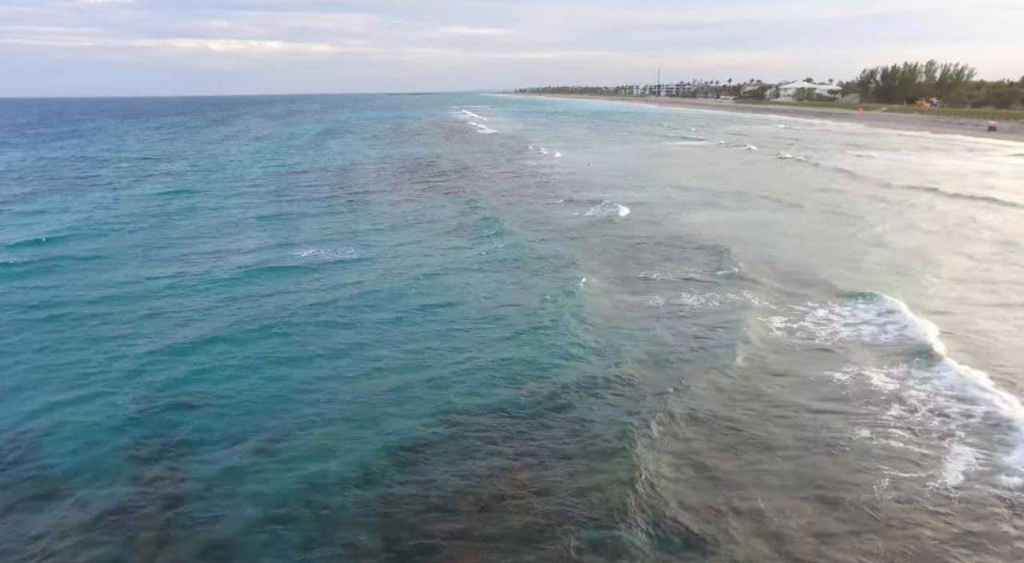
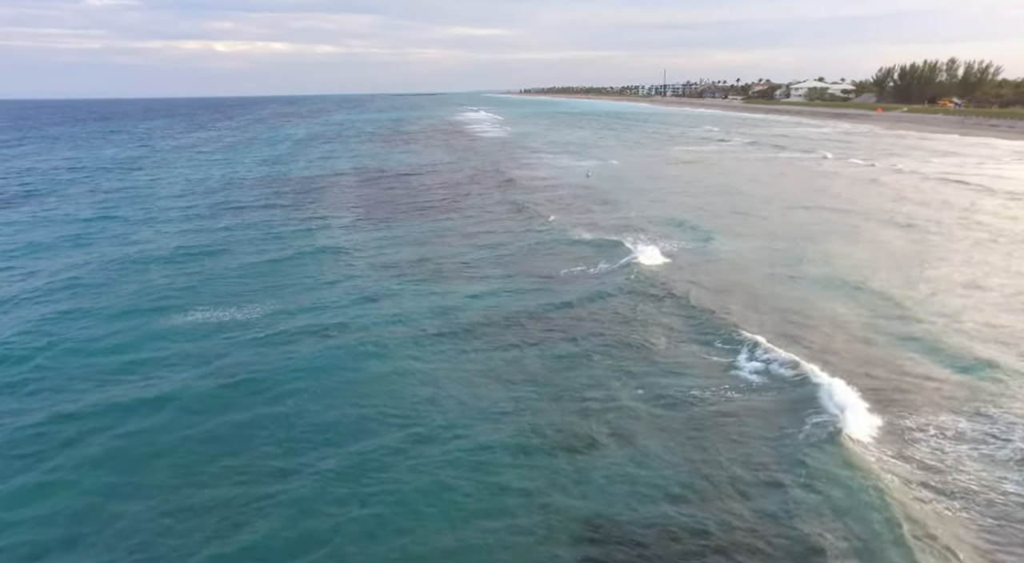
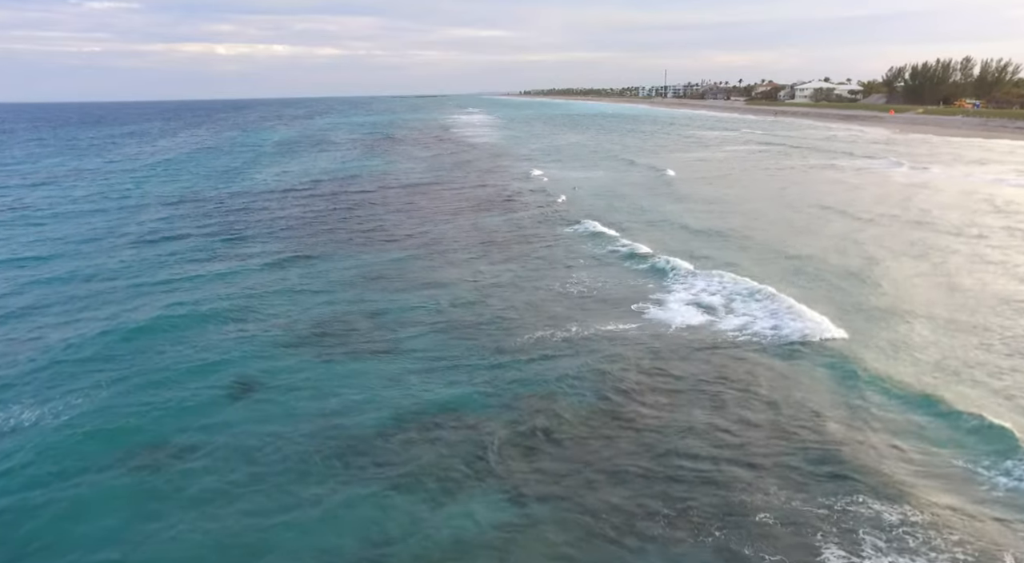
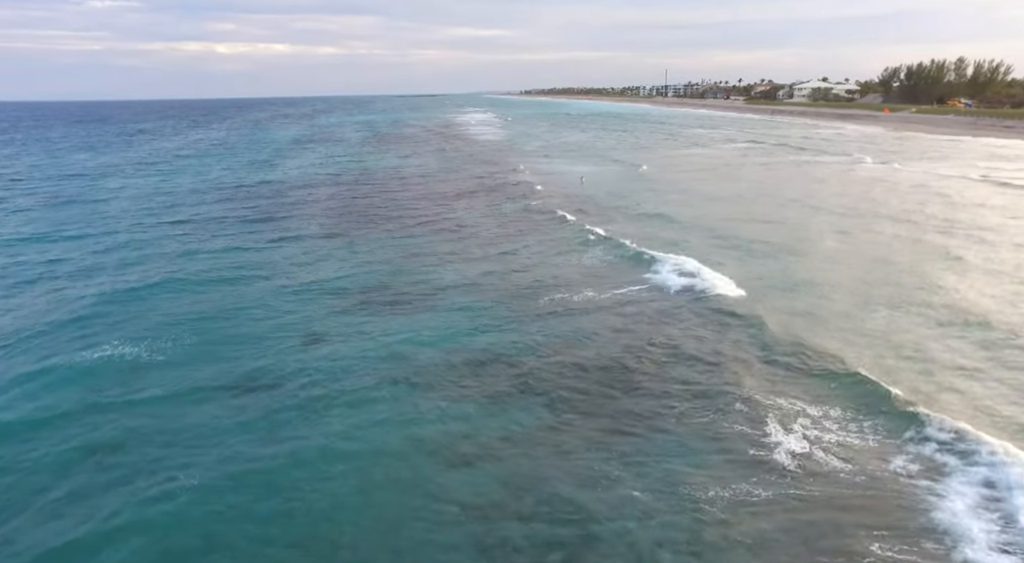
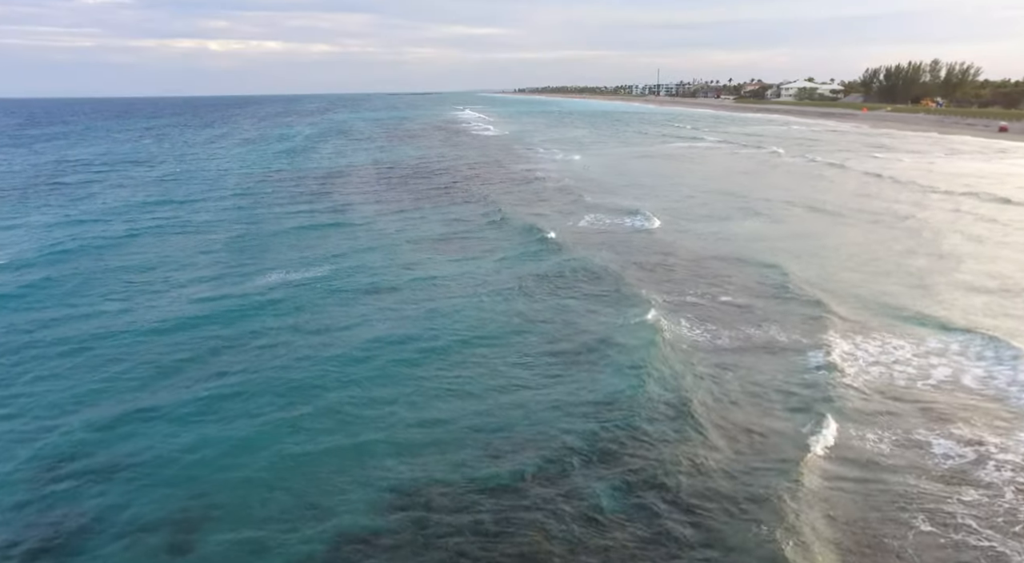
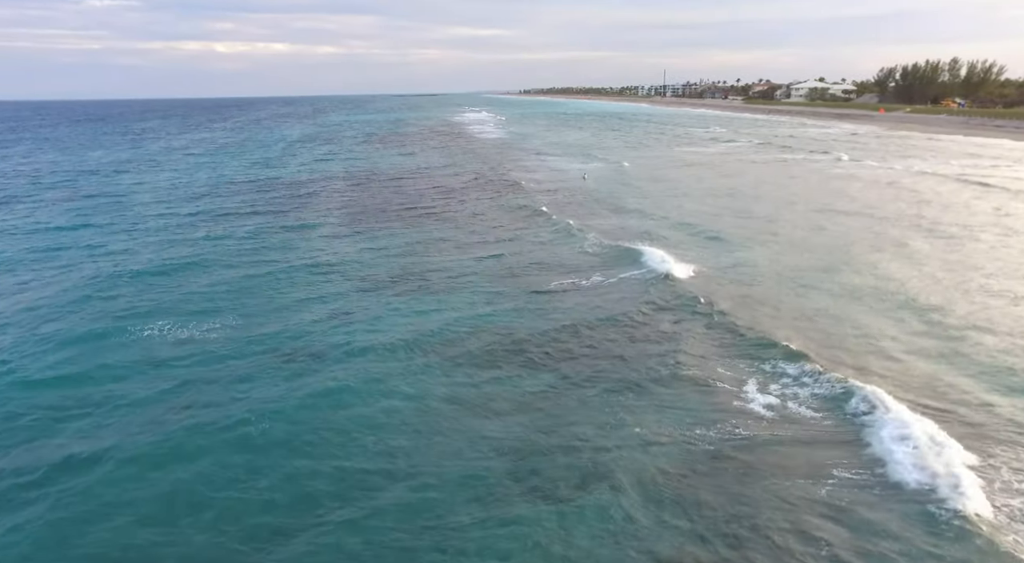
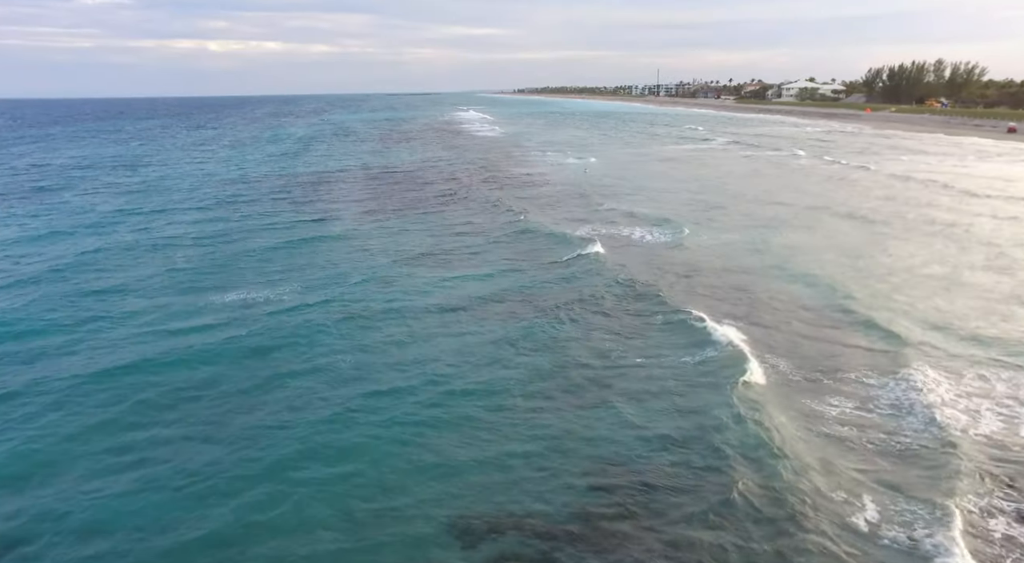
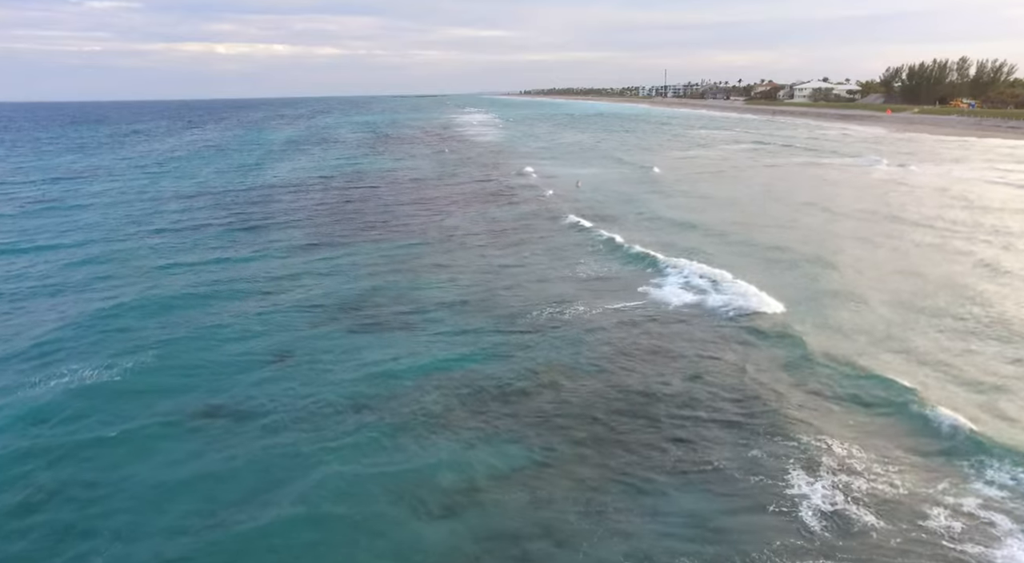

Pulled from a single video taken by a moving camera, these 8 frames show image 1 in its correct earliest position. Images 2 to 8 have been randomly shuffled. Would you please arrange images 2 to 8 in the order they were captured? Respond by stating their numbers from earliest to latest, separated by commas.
5, 7, 2, 6, 4, 8, 3
